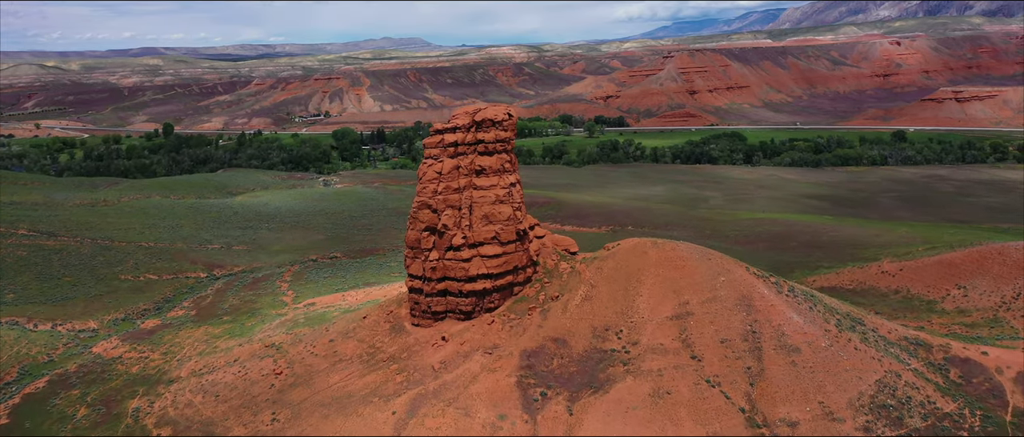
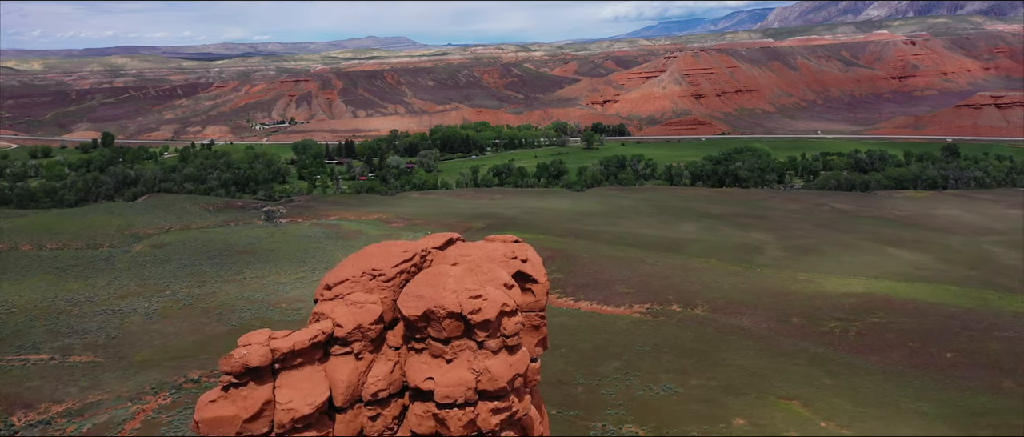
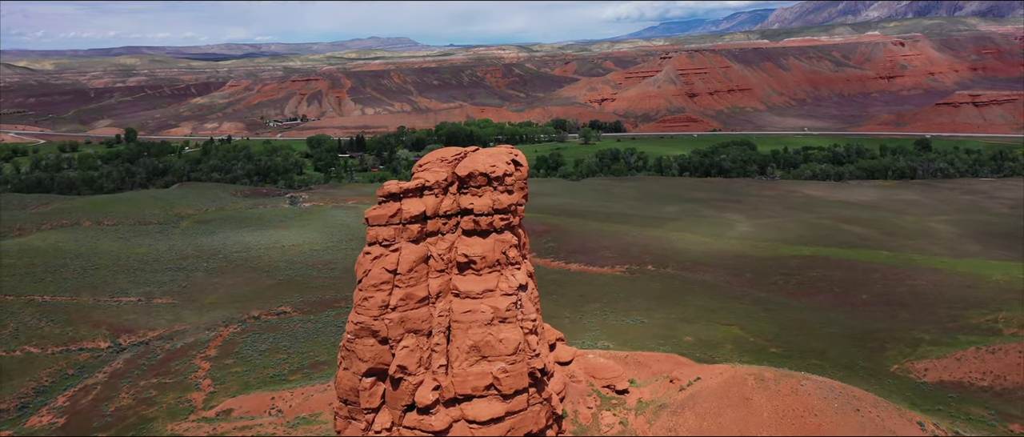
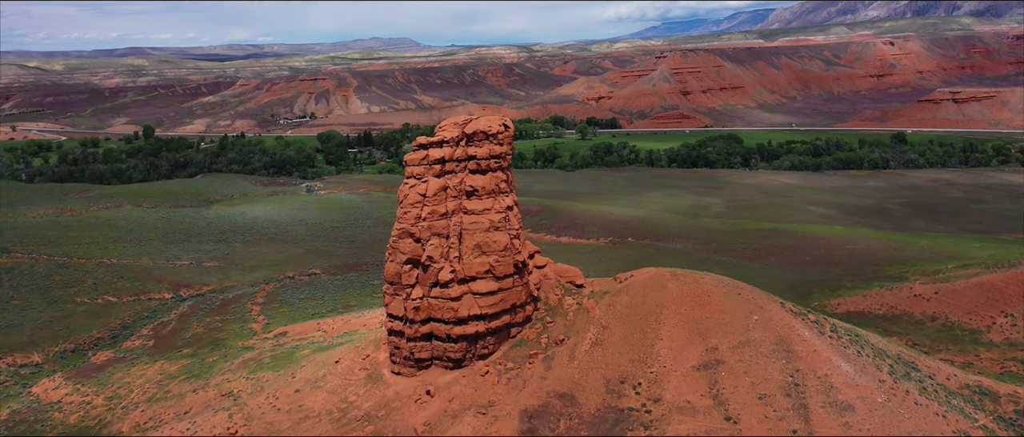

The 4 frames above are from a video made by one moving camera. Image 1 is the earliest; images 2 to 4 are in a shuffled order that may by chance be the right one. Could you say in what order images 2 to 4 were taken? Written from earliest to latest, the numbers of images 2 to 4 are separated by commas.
4, 3, 2
